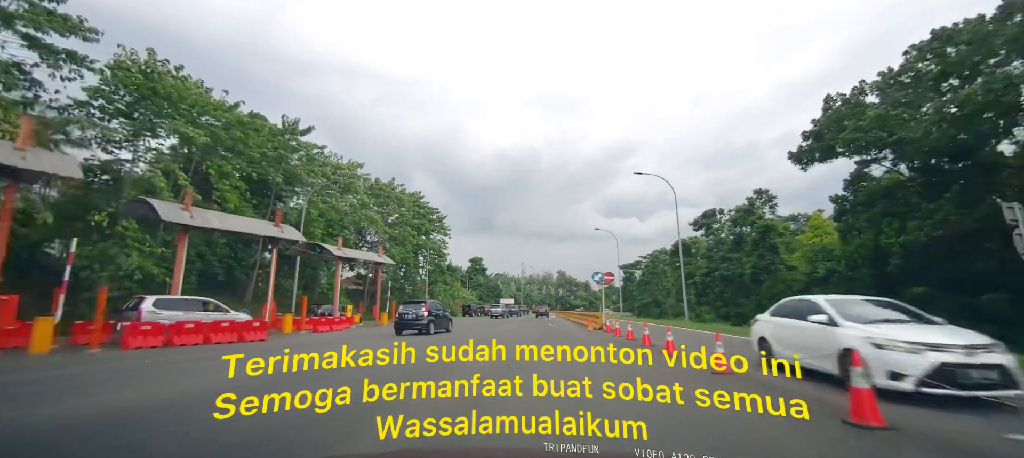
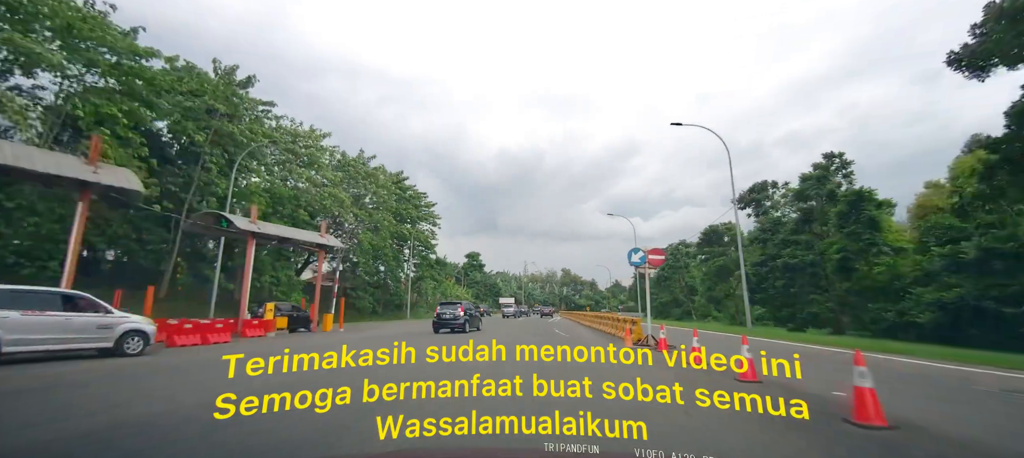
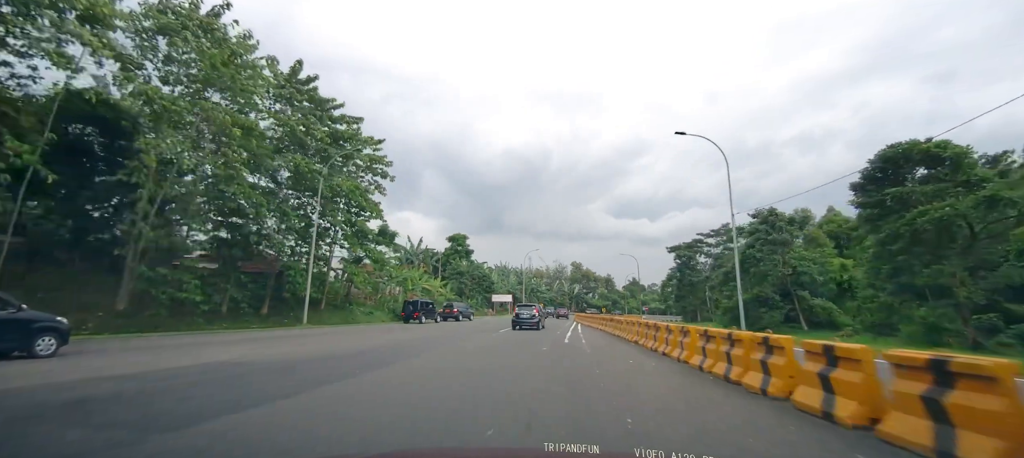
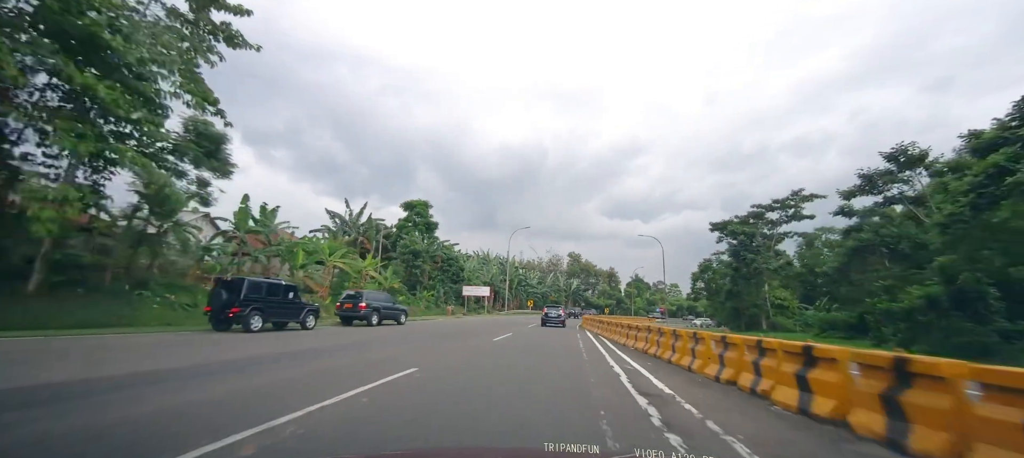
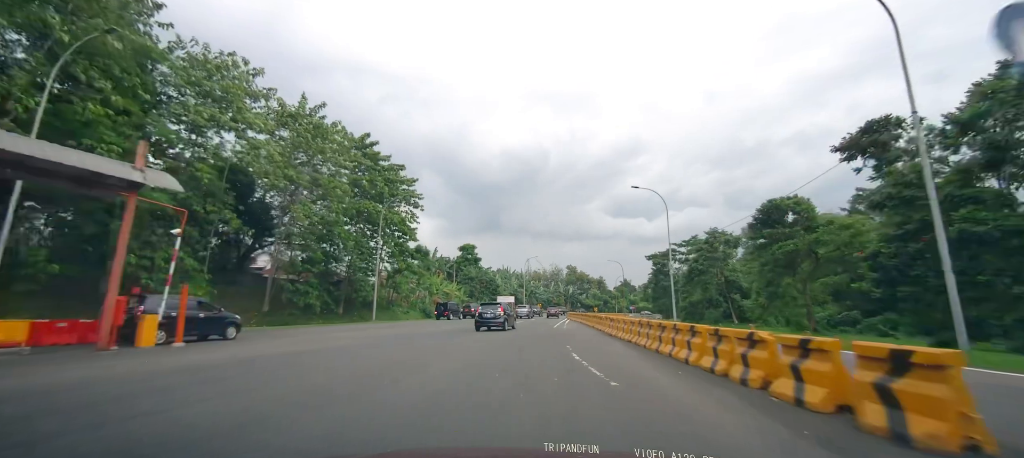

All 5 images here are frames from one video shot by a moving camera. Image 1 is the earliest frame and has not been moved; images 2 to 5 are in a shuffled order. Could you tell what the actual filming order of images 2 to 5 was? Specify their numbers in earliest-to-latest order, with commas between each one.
2, 5, 3, 4
